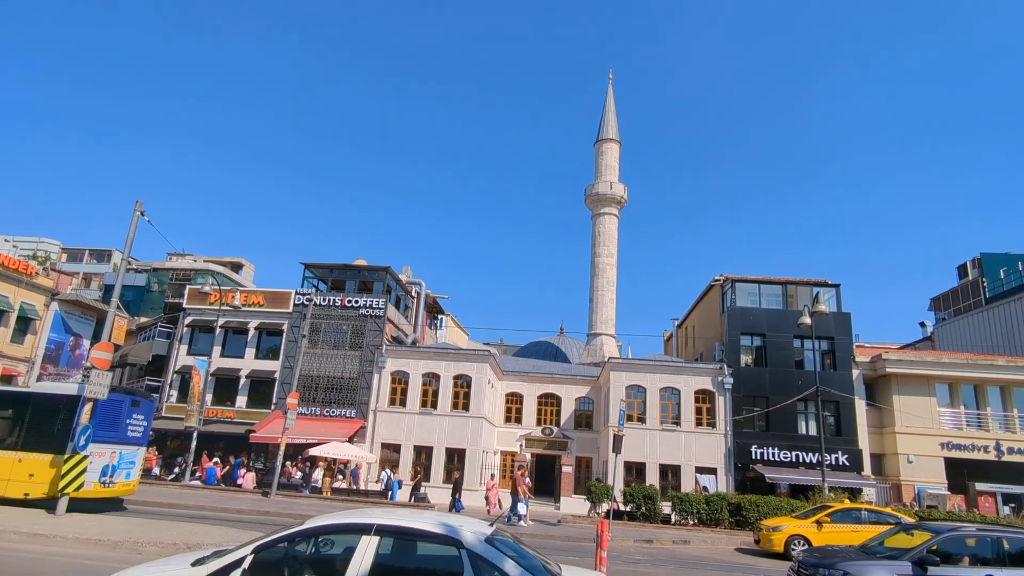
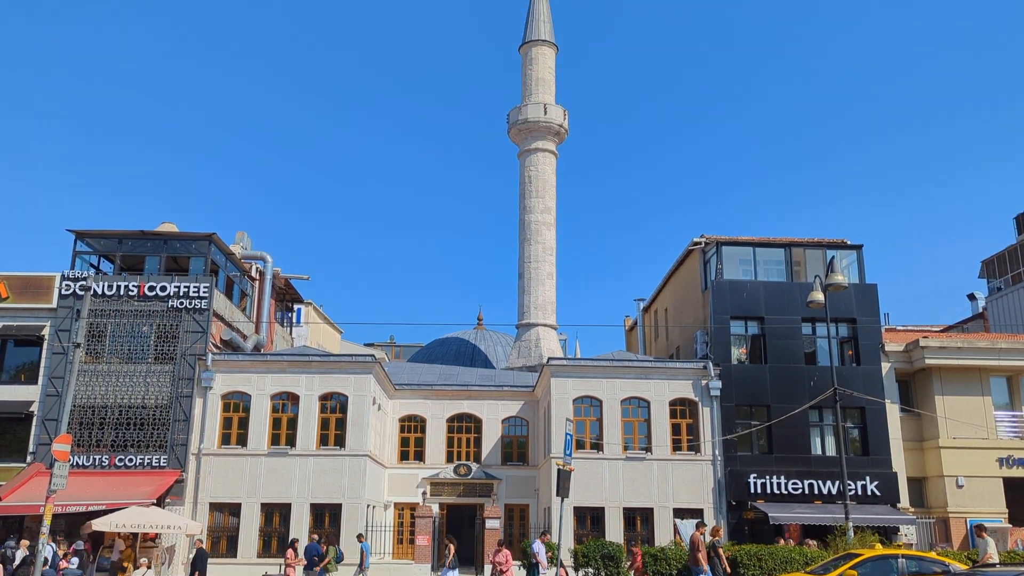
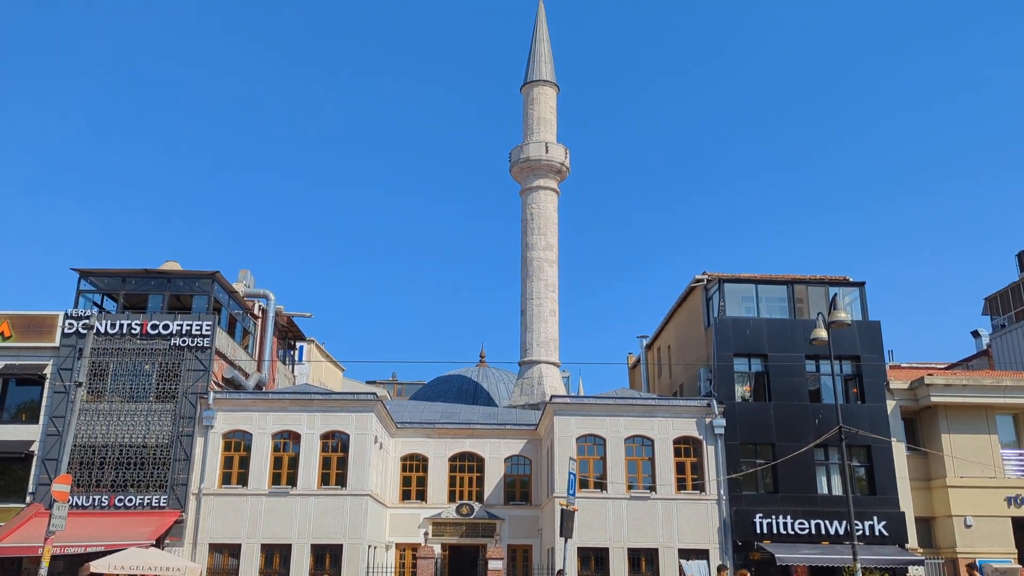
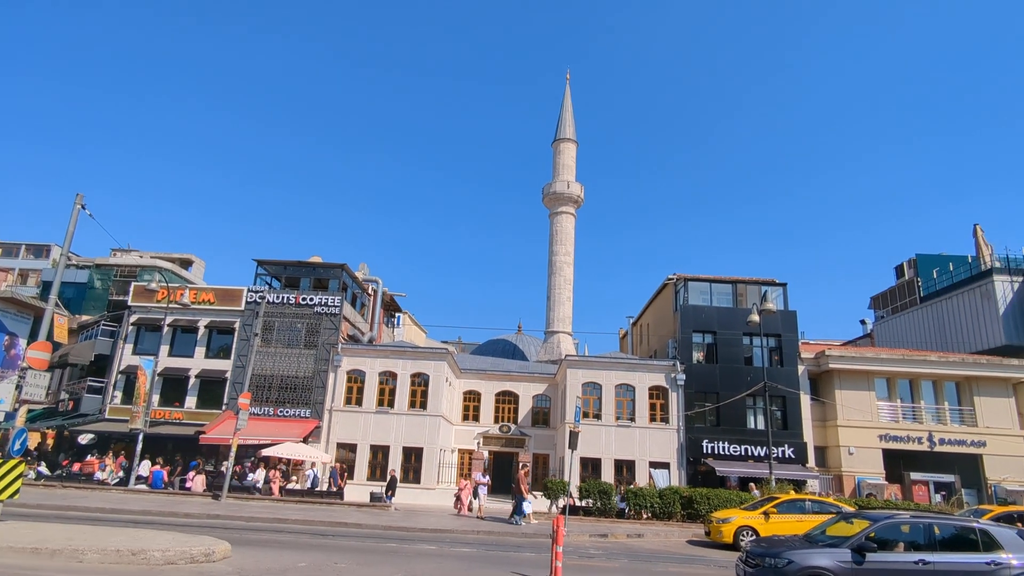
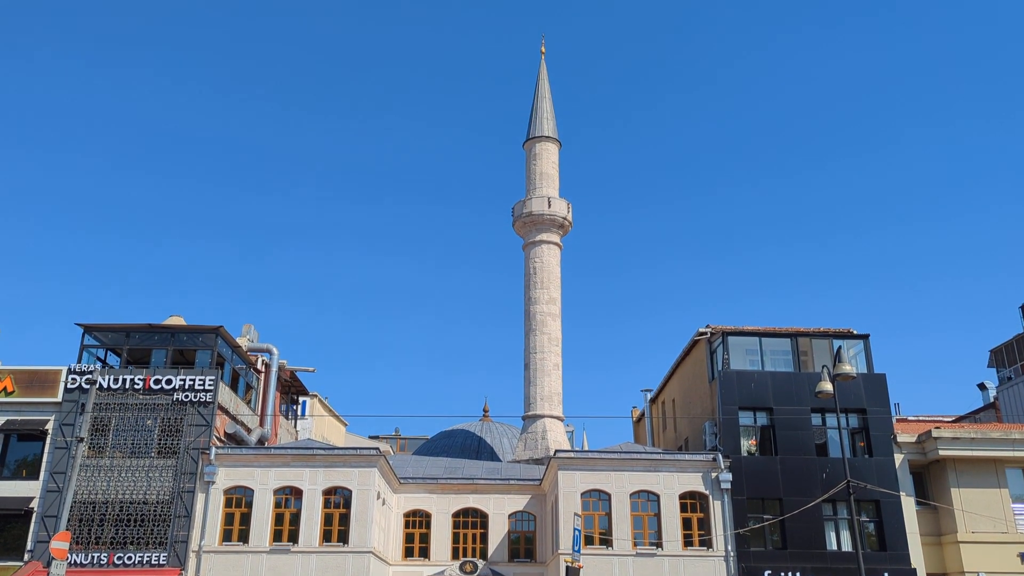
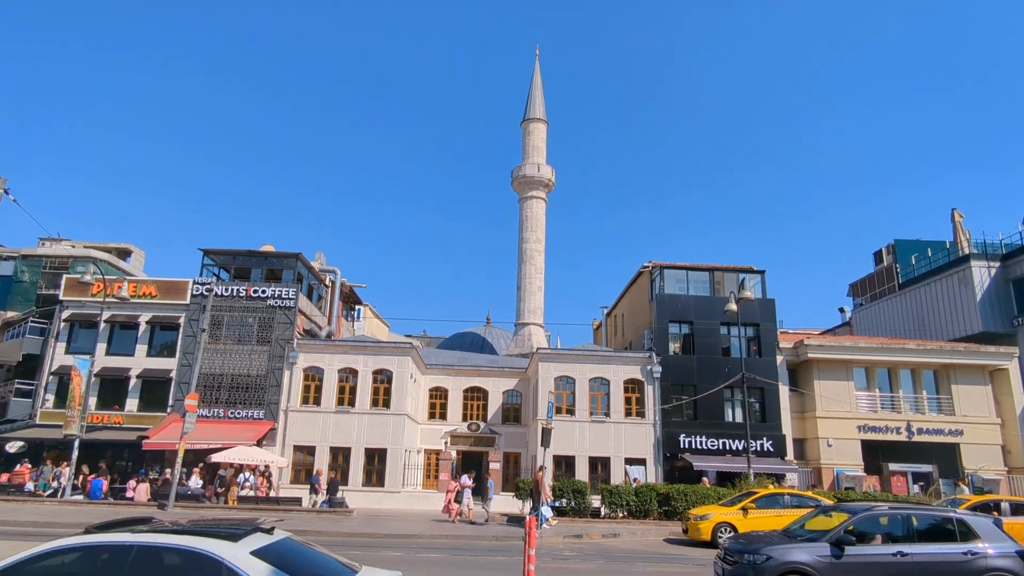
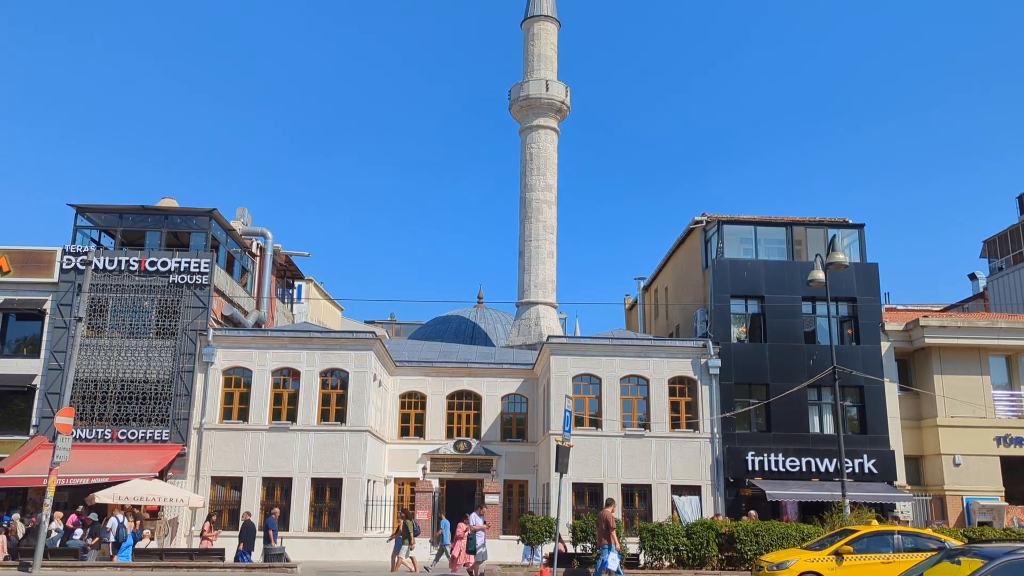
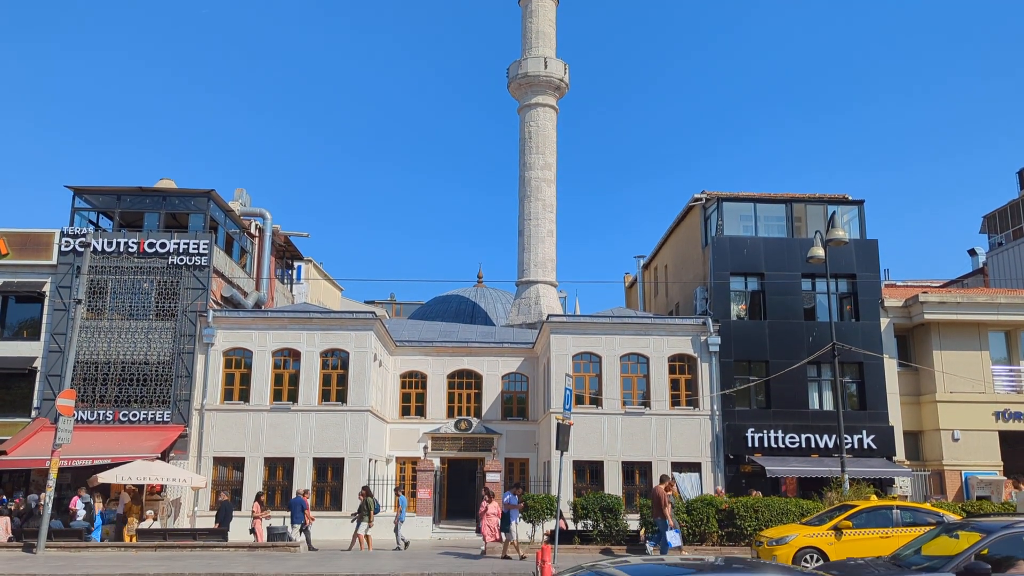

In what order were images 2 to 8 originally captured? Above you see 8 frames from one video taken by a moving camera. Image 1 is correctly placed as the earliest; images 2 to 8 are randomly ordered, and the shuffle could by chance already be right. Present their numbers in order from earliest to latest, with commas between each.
4, 6, 7, 8, 2, 3, 5
